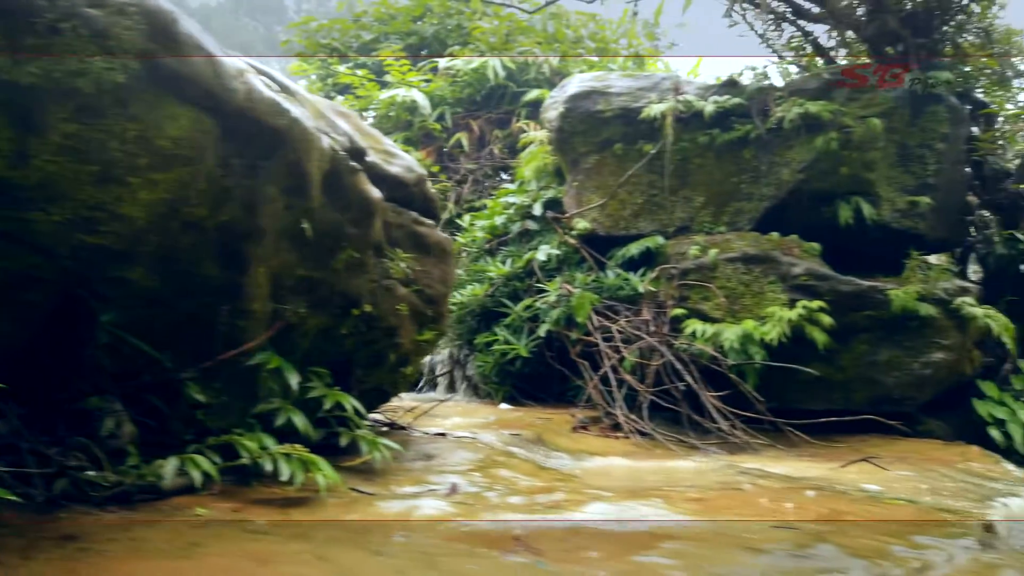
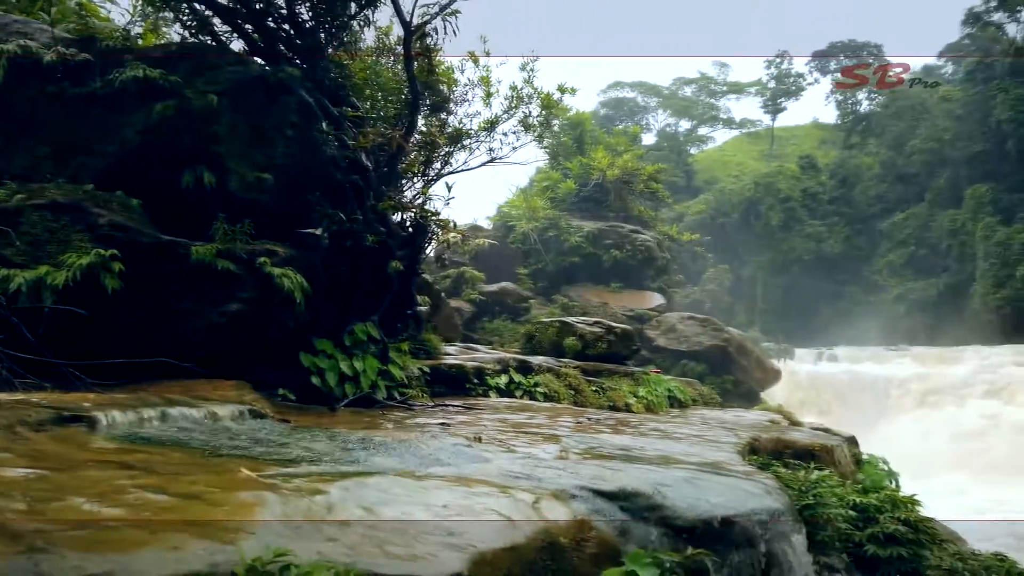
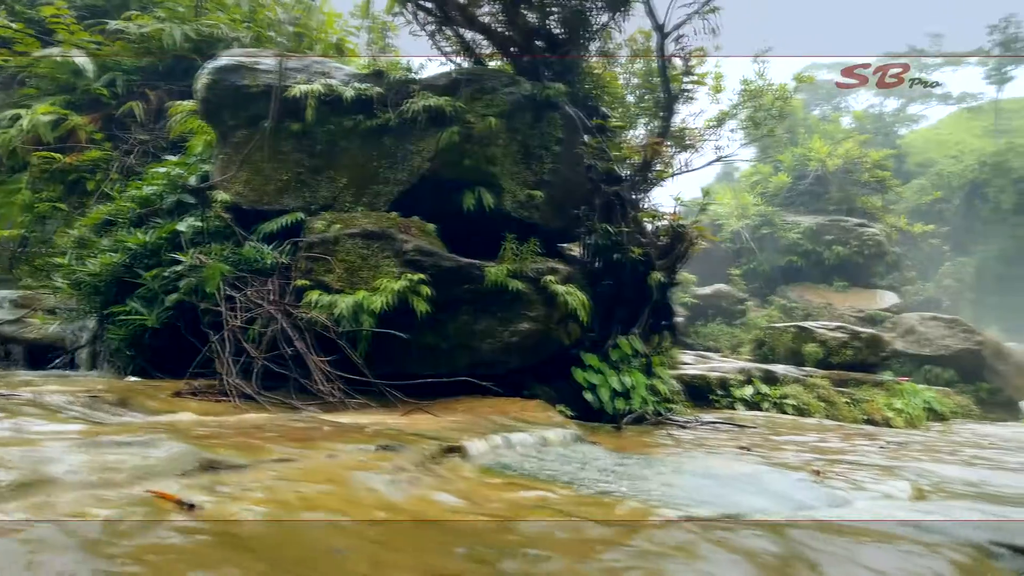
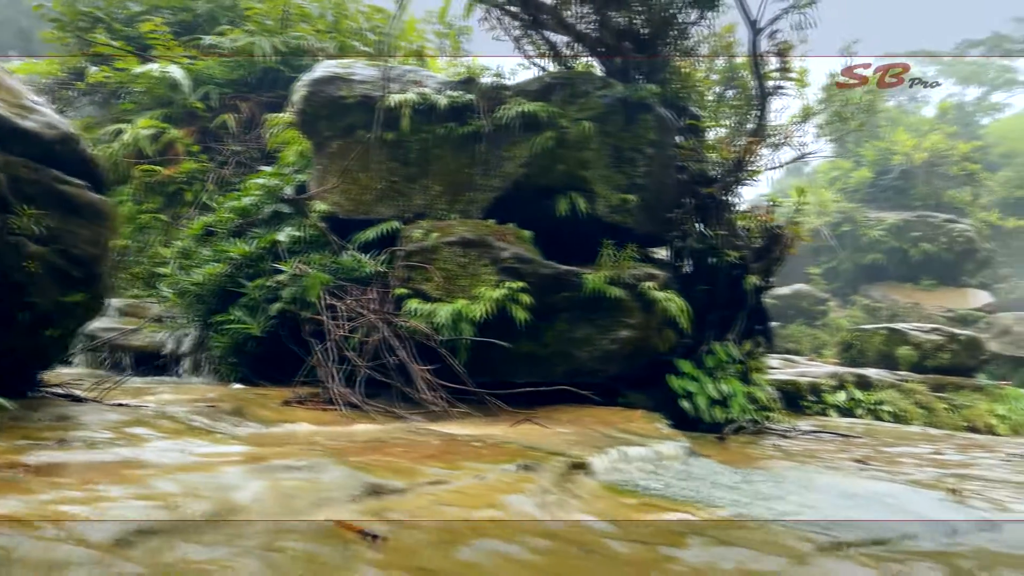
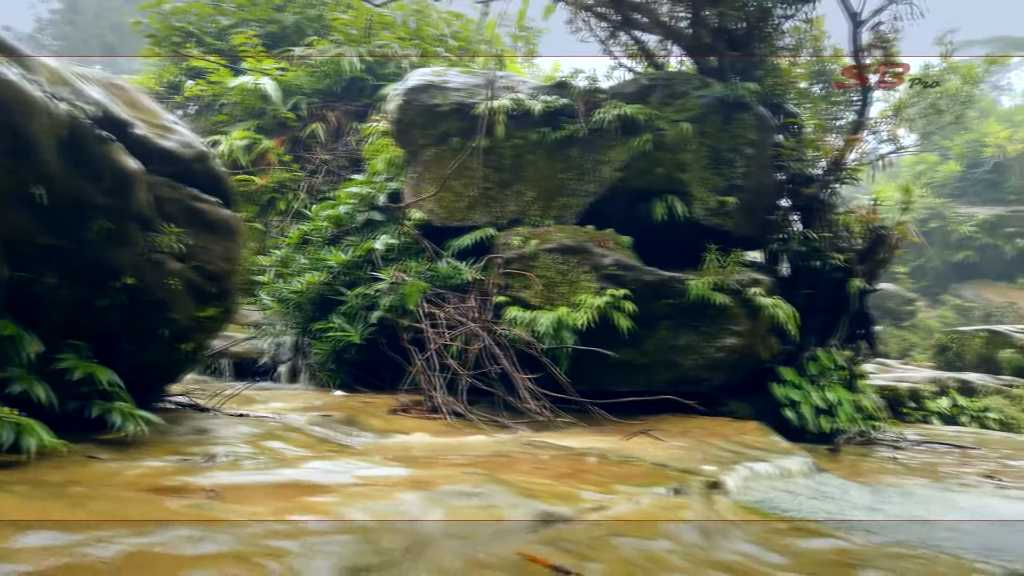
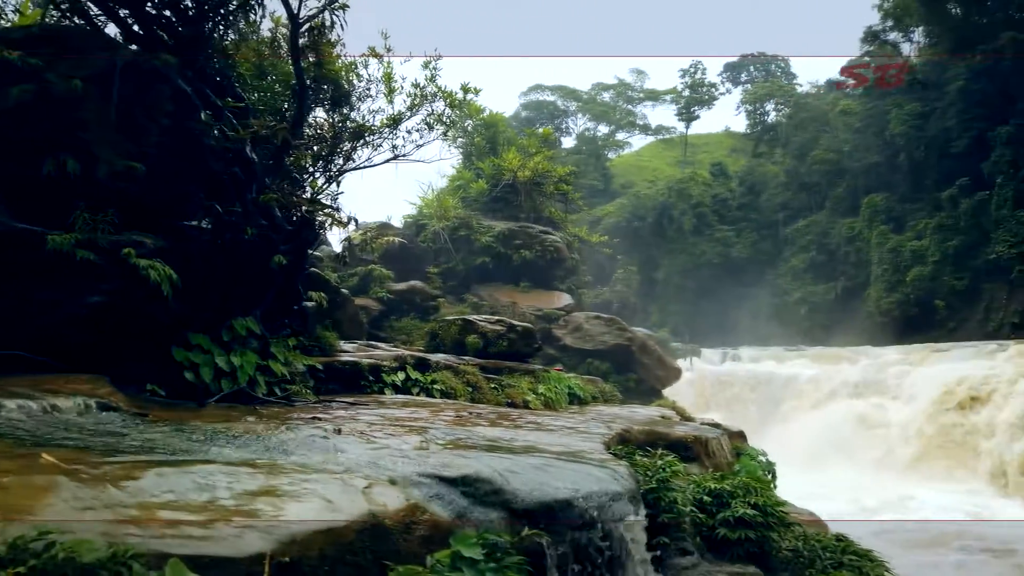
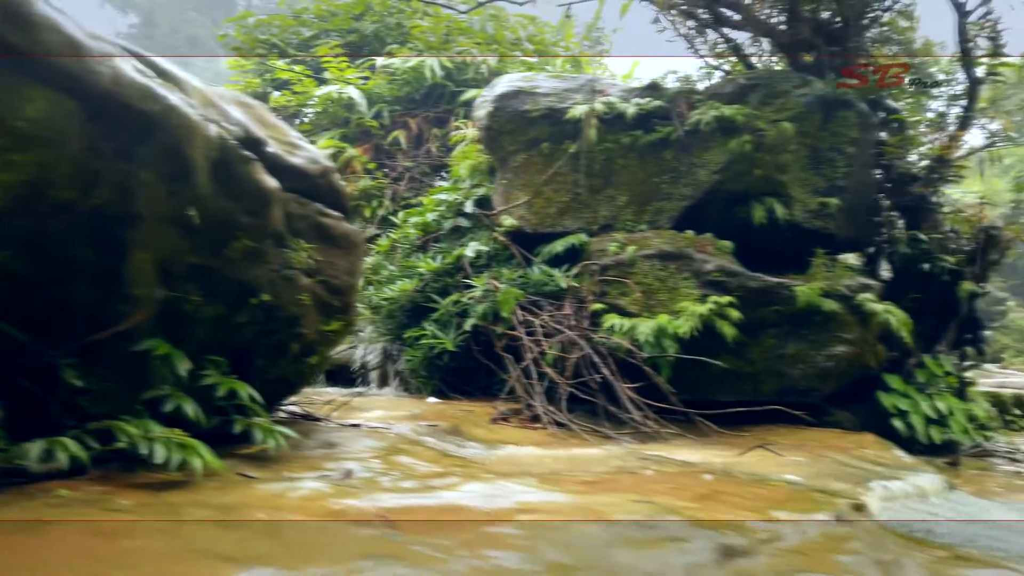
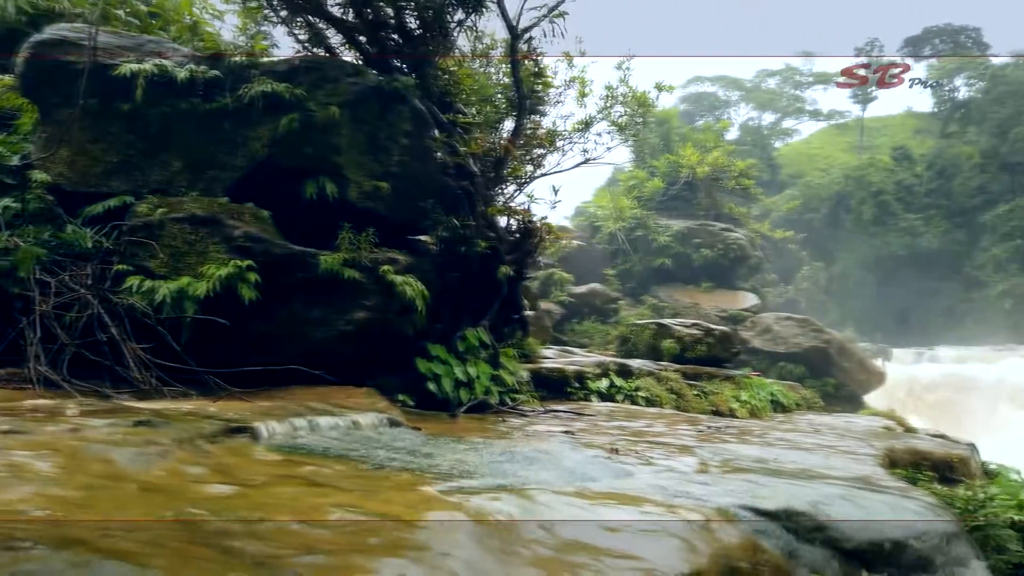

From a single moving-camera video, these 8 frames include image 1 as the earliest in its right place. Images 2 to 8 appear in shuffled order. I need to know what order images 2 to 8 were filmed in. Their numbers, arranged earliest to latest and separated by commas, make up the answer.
7, 5, 4, 3, 8, 2, 6
